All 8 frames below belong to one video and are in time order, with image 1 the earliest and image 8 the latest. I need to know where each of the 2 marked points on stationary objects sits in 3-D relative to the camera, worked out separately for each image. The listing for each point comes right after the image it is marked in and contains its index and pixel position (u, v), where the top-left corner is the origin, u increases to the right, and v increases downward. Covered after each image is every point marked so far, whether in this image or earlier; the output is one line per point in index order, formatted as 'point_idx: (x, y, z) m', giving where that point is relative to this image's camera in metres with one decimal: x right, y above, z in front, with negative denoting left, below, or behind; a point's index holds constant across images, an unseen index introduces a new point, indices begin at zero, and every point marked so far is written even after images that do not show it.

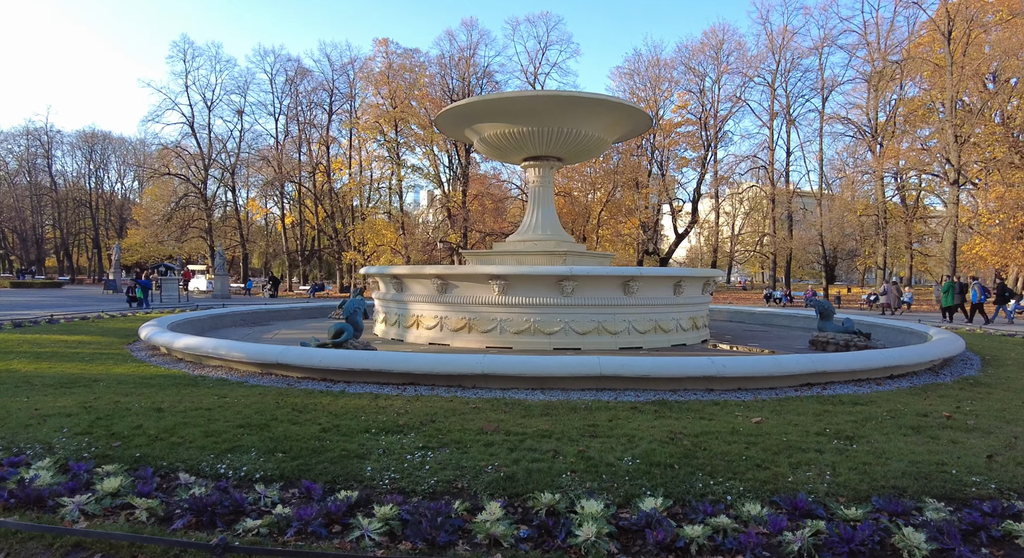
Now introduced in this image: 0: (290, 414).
0: (-1.5, -0.9, +4.8) m
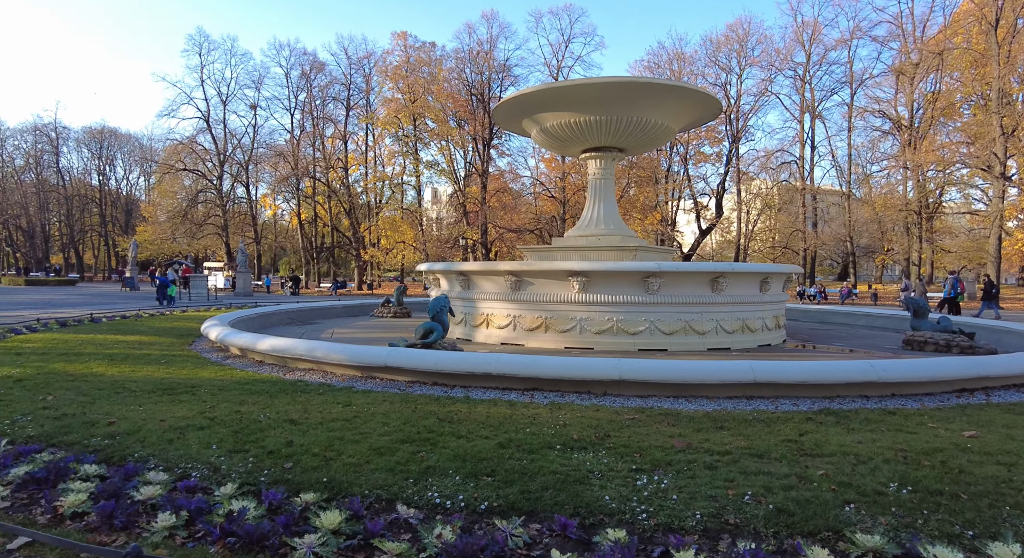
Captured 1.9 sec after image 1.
0: (-0.4, -0.9, +4.4) m
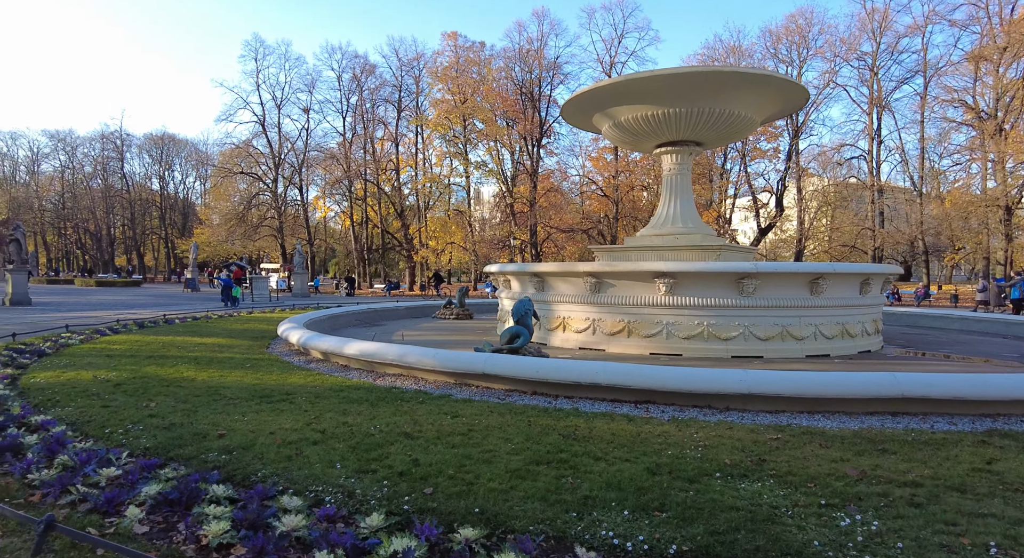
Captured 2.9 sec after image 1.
0: (+0.4, -1.0, +4.0) m
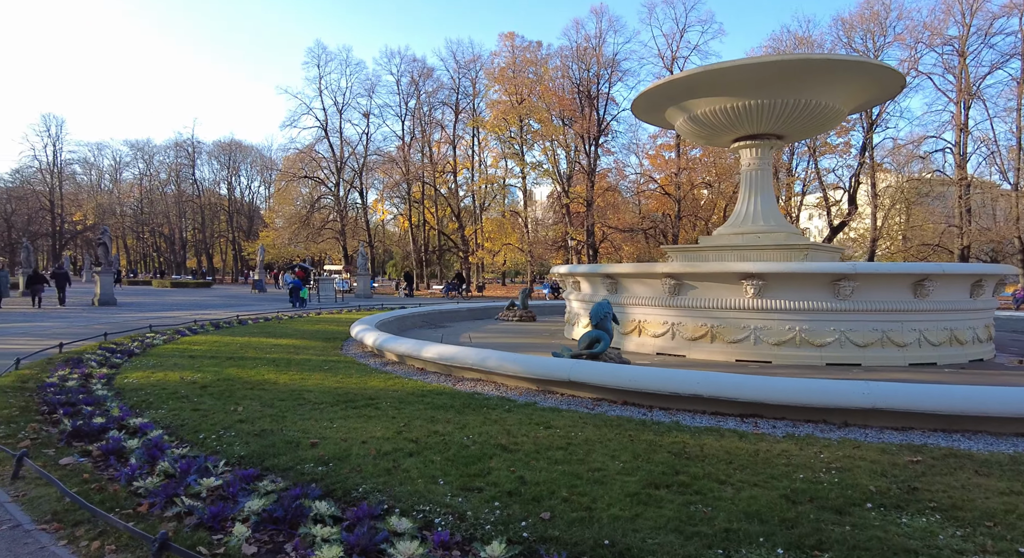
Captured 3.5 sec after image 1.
0: (+0.9, -1.0, +3.7) m
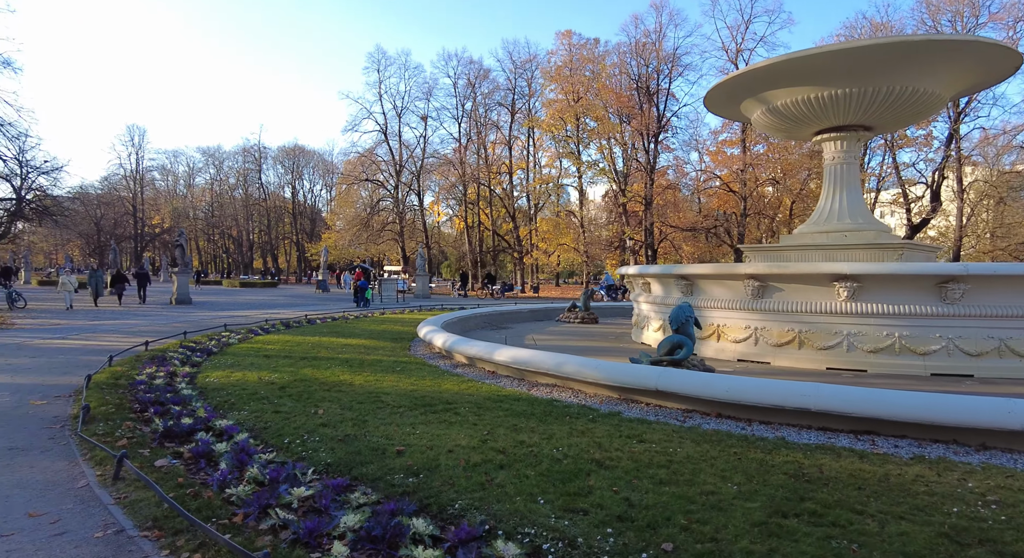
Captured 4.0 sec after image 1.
0: (+1.5, -1.0, +3.4) m
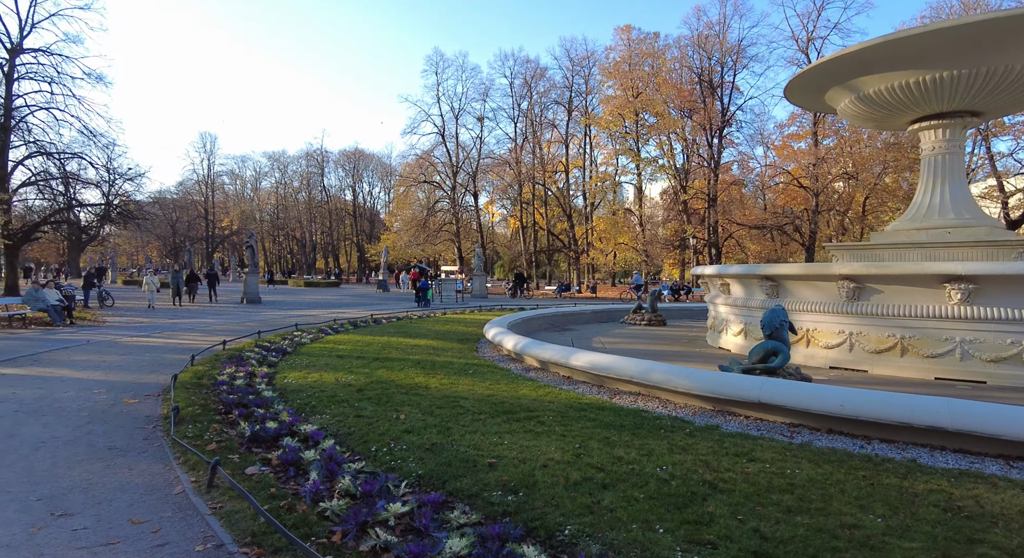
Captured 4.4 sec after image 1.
0: (+2.0, -1.0, +3.0) m
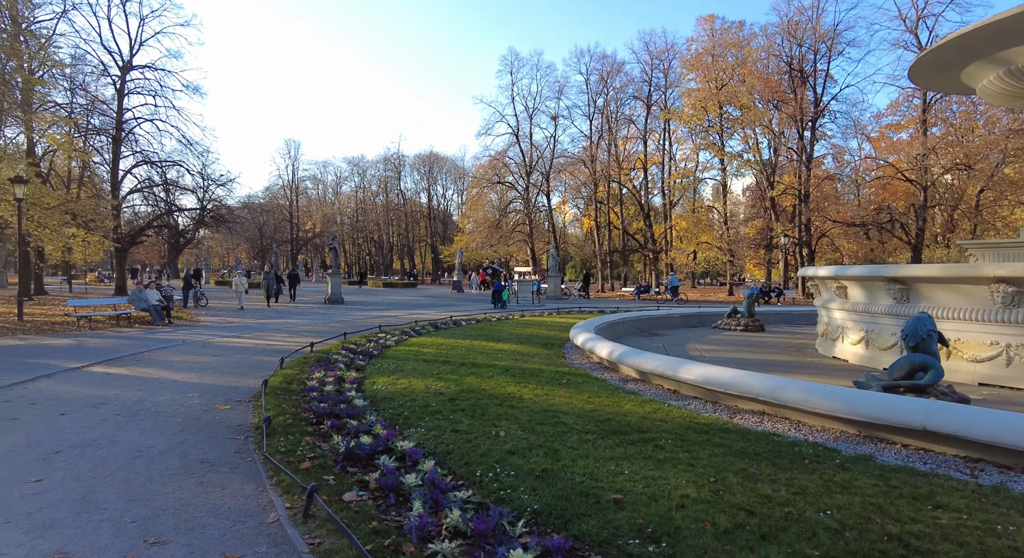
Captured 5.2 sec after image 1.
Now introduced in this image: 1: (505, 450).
0: (+2.6, -1.1, +2.2) m
1: (-0.1, -1.3, +5.1) m
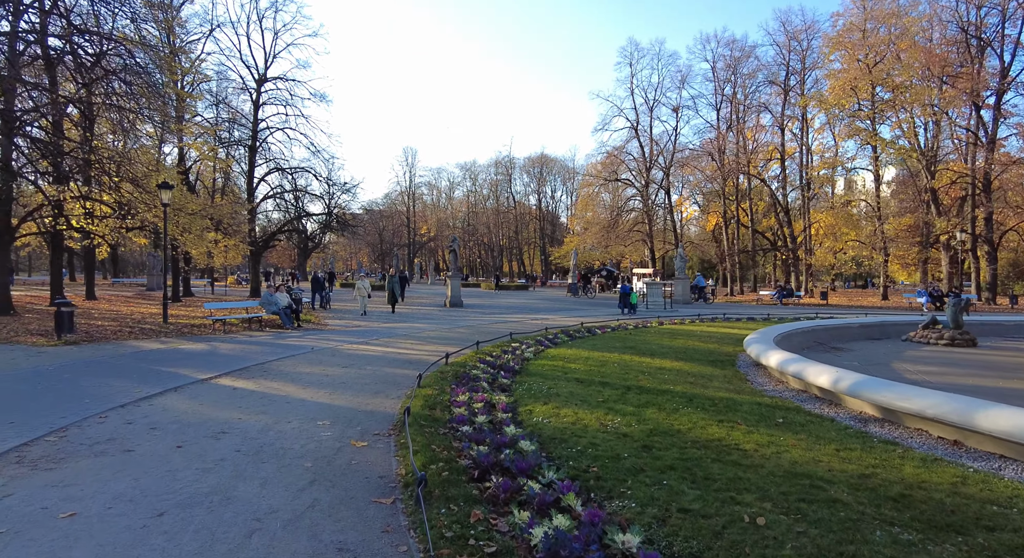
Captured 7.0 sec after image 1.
0: (+3.4, -1.1, -0.1) m
1: (+1.3, -1.4, +3.2) m
